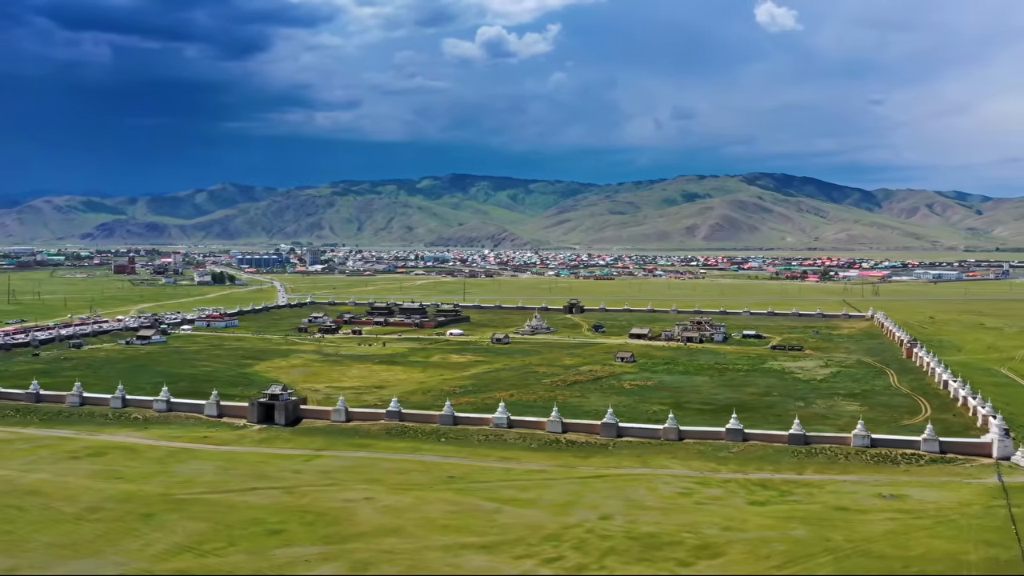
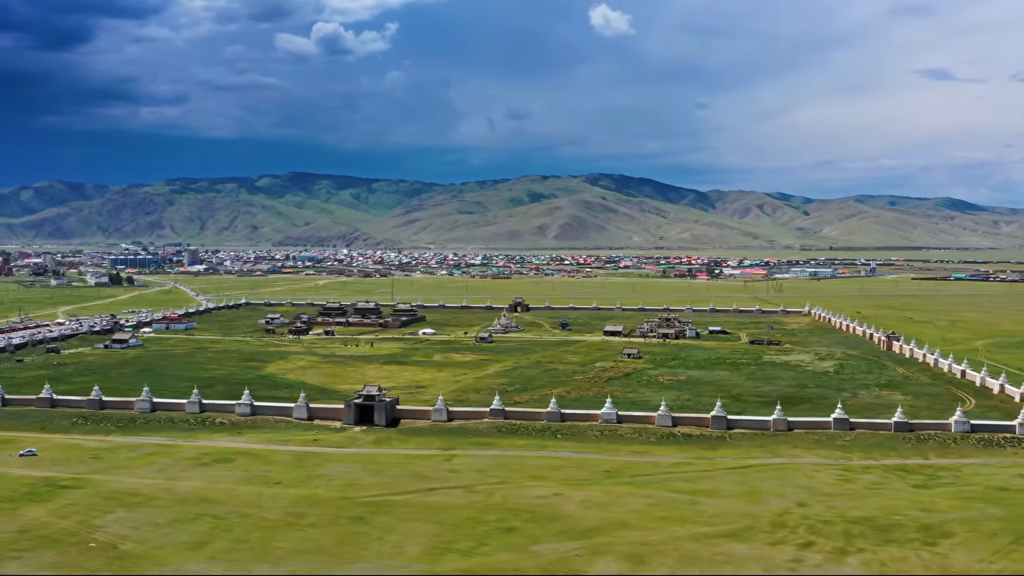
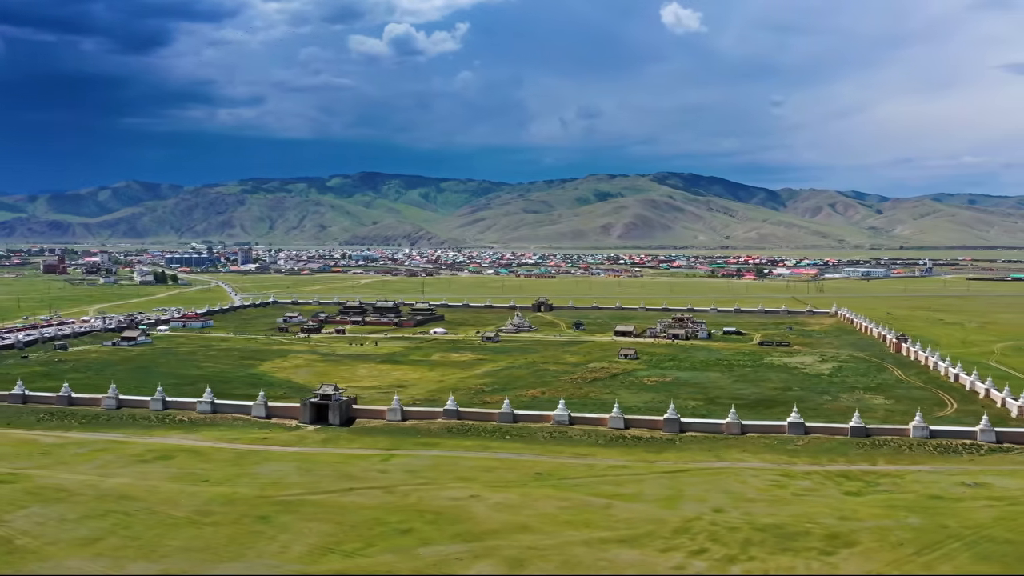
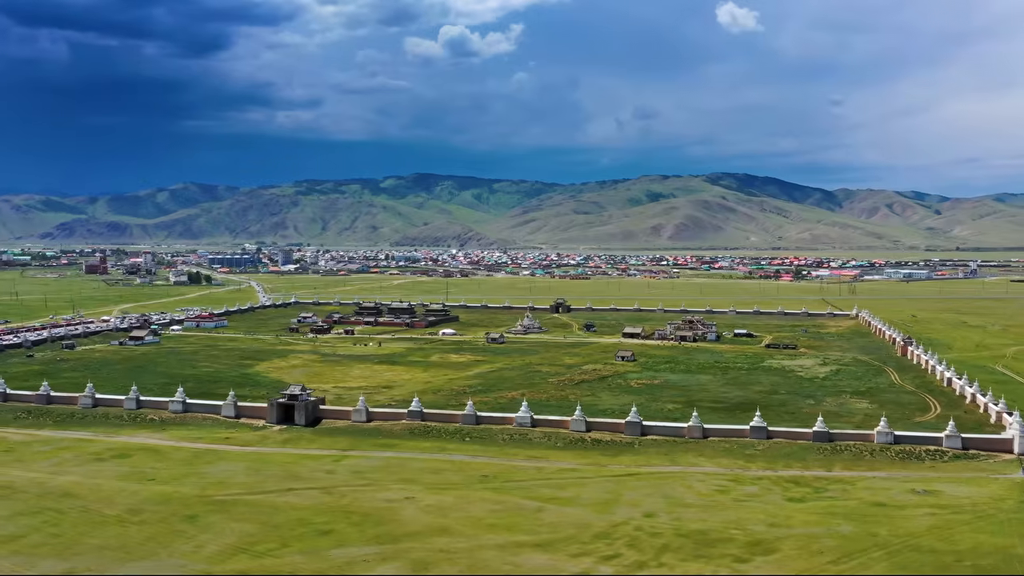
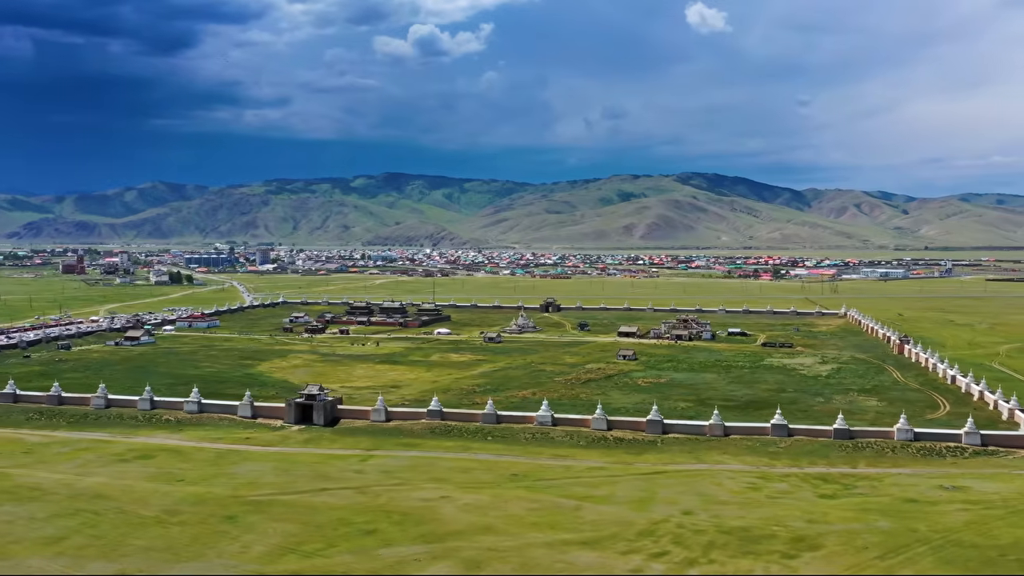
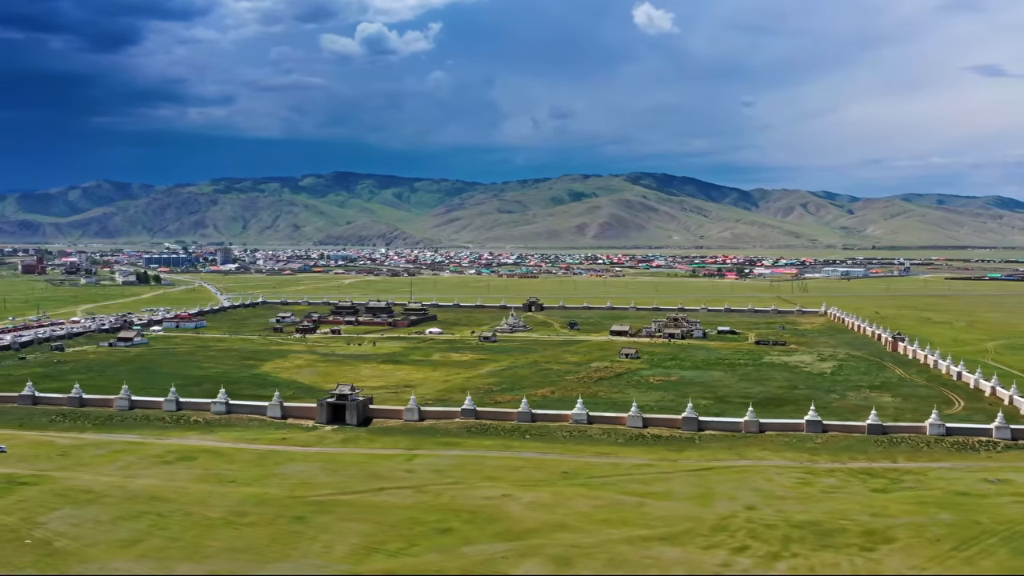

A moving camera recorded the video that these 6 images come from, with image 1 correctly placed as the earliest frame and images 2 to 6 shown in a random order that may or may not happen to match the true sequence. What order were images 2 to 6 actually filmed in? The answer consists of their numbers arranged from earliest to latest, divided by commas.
4, 5, 3, 6, 2
